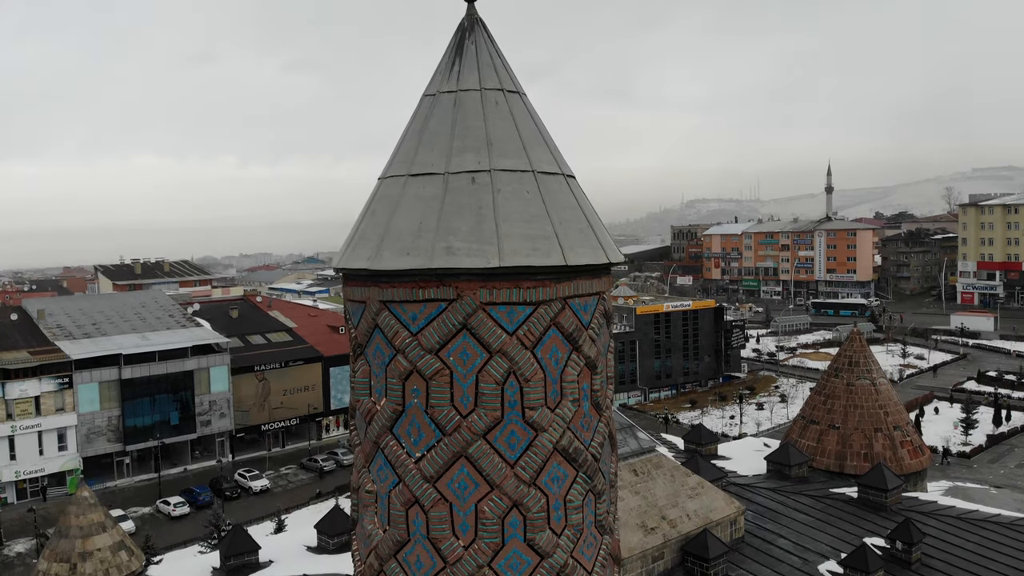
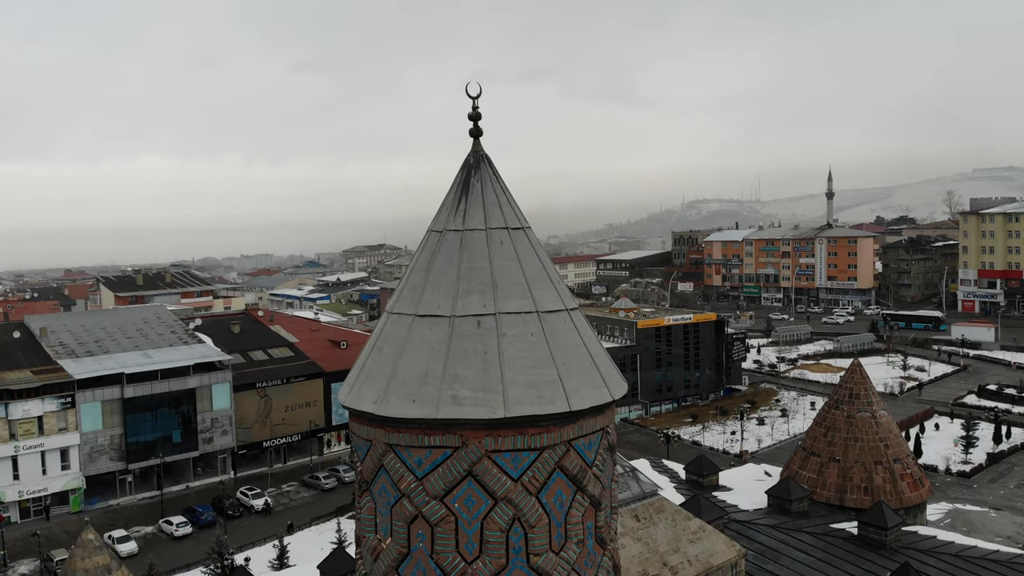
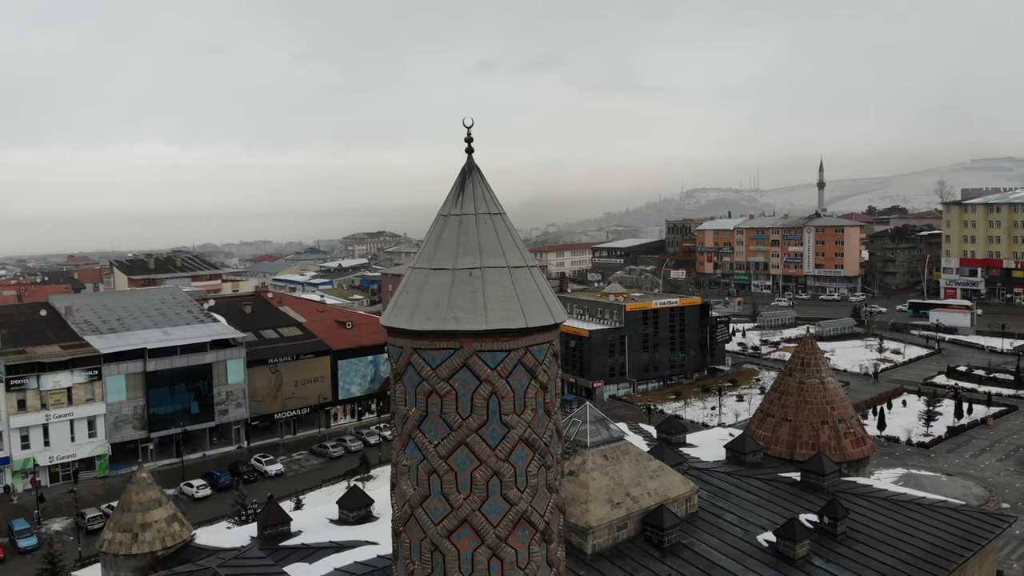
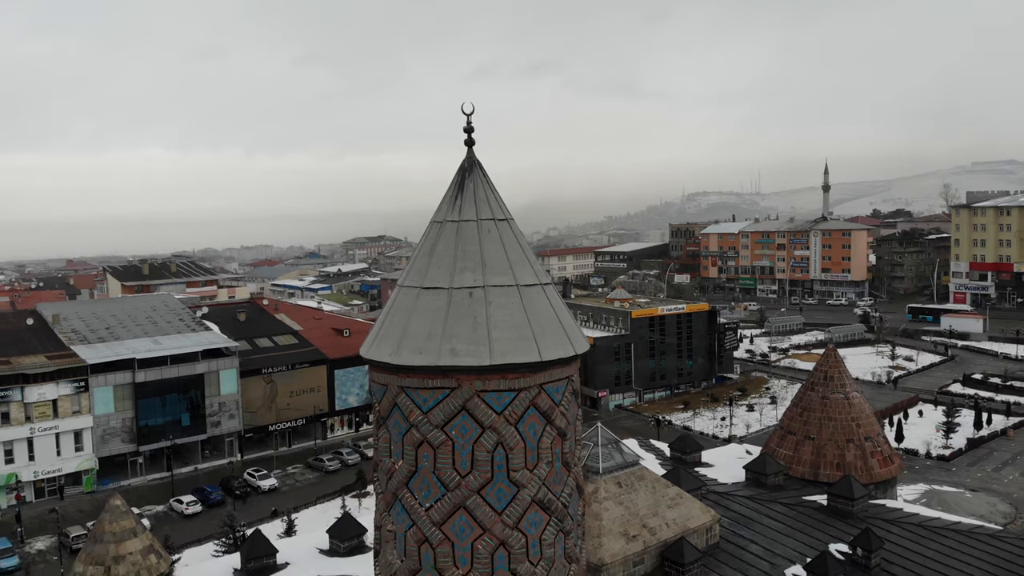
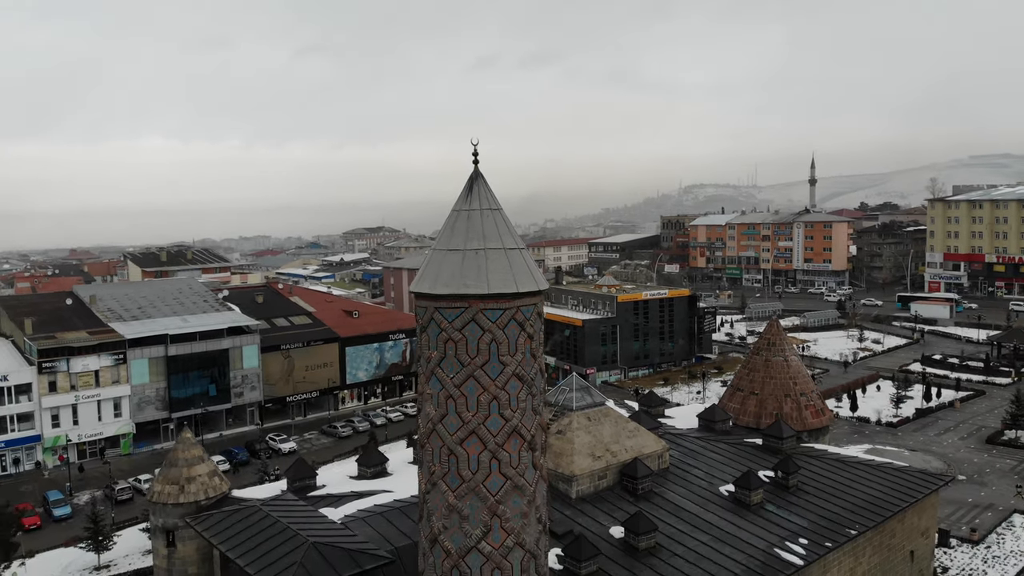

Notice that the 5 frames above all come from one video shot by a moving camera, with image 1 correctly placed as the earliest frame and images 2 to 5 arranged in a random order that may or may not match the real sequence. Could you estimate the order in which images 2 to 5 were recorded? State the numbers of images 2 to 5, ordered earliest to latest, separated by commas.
2, 4, 3, 5
